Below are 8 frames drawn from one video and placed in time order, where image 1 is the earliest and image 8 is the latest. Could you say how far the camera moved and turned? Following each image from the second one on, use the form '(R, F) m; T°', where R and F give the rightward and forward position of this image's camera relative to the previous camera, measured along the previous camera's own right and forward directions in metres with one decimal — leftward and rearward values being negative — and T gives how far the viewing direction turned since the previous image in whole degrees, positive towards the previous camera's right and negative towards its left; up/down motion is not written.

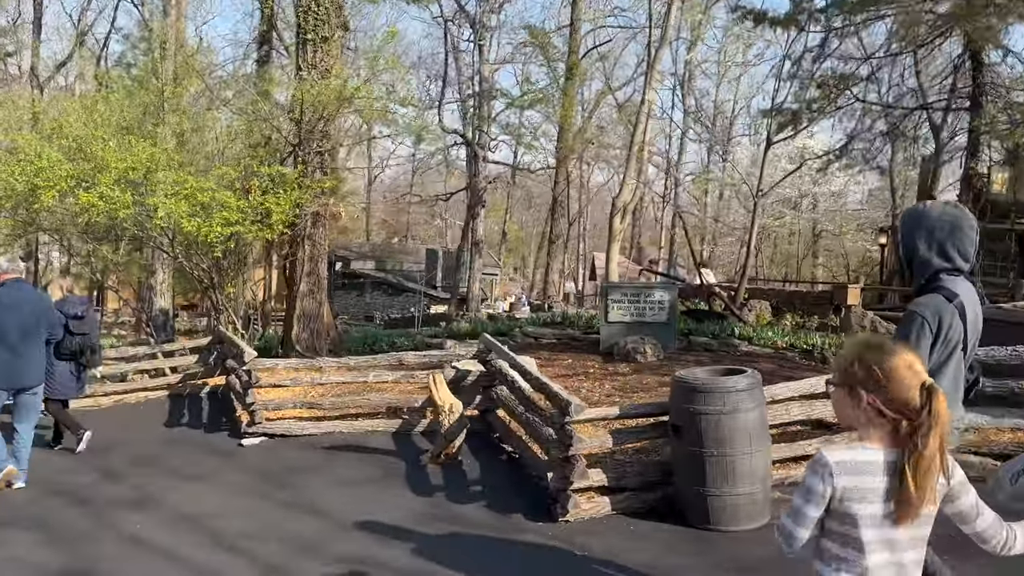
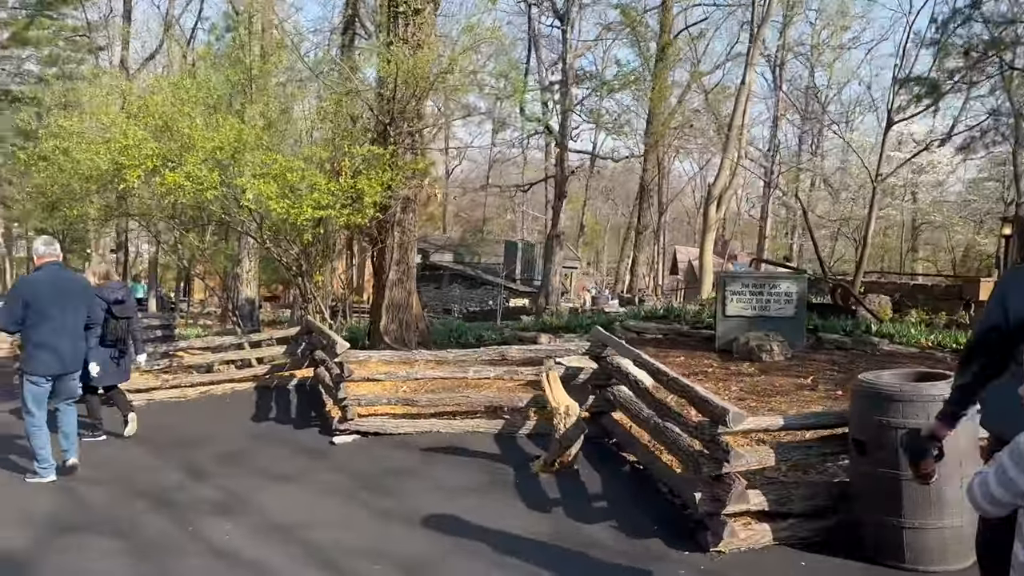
(-0.5, +0.9) m; -5°
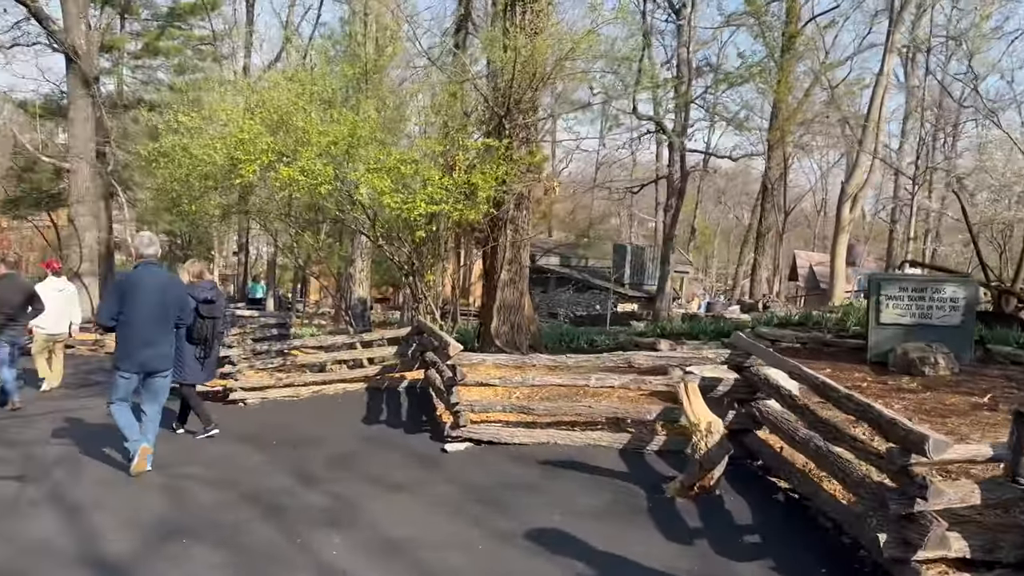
(-0.2, +0.6) m; -8°
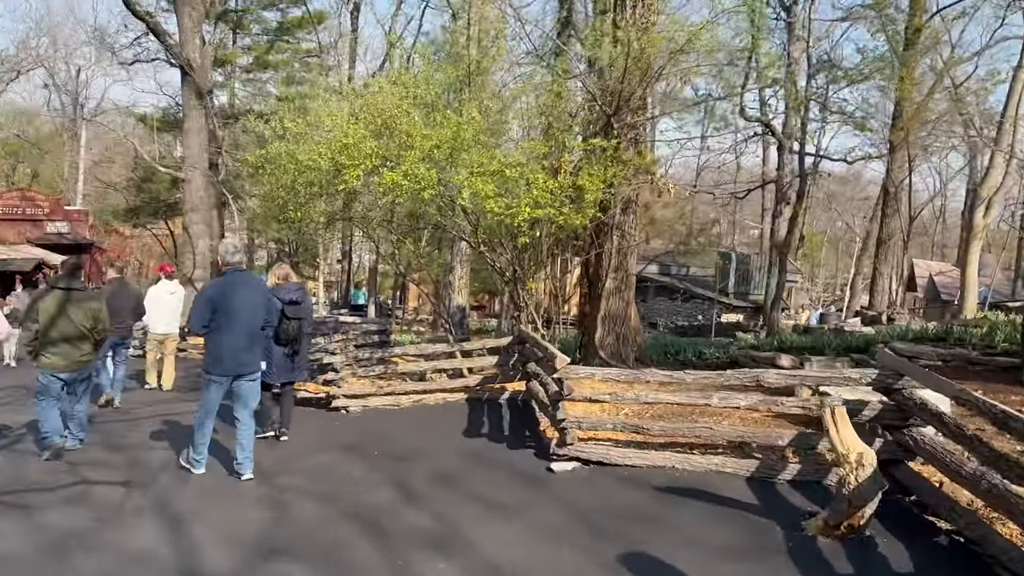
(-0.2, +0.5) m; -7°
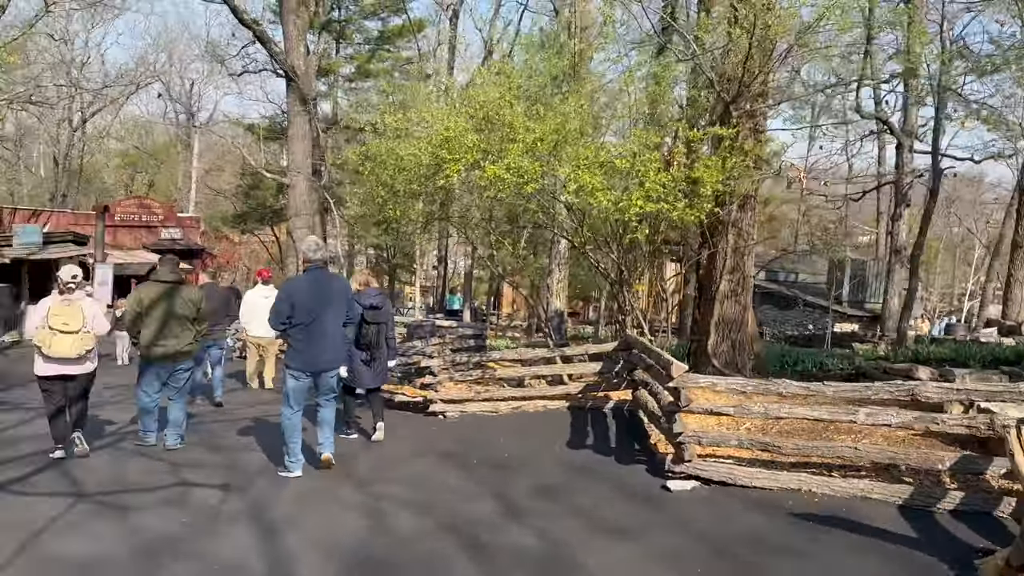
(-0.2, +0.5) m; -7°
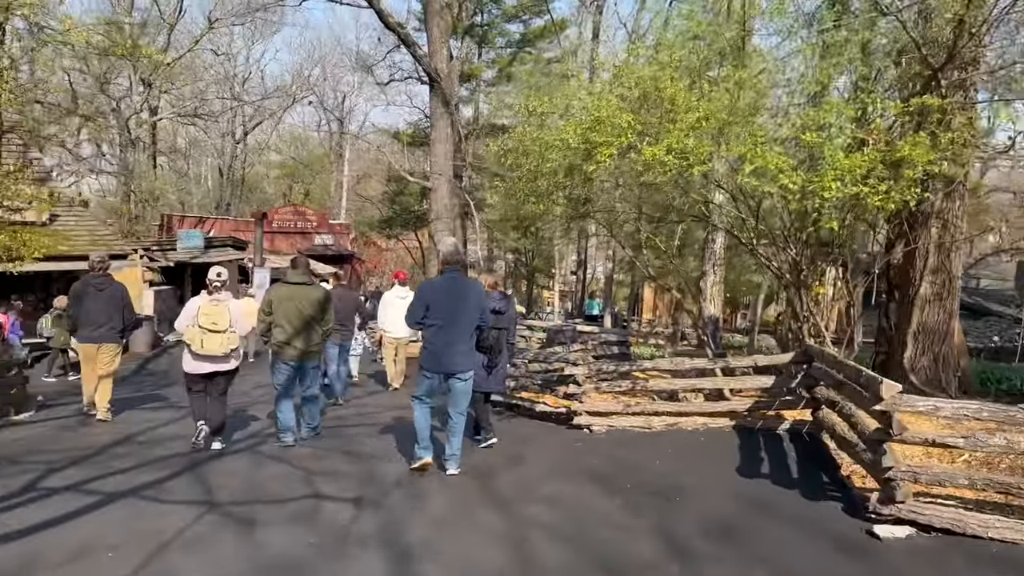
(-0.2, +0.9) m; -10°
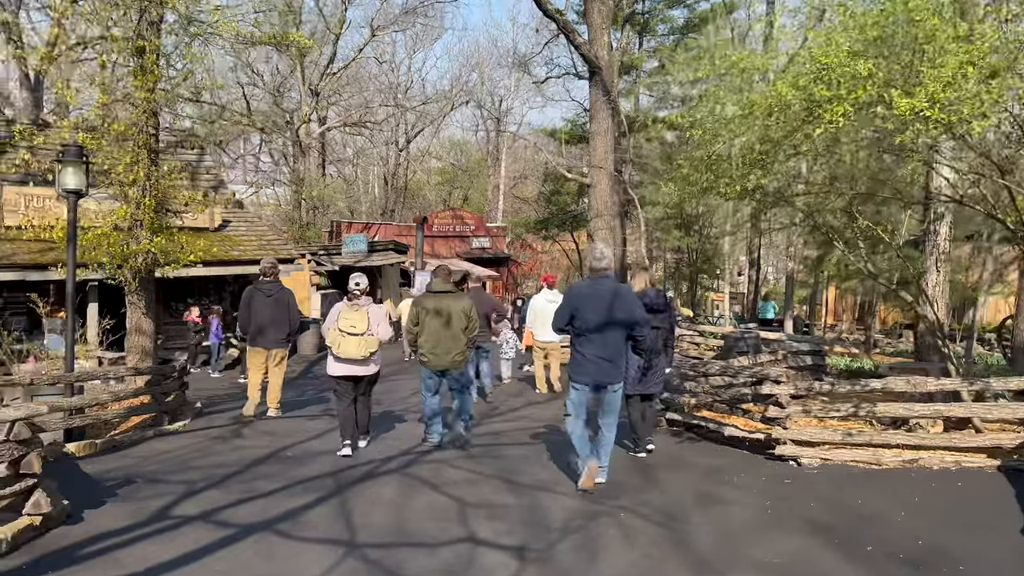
(-0.3, +1.2) m; -11°
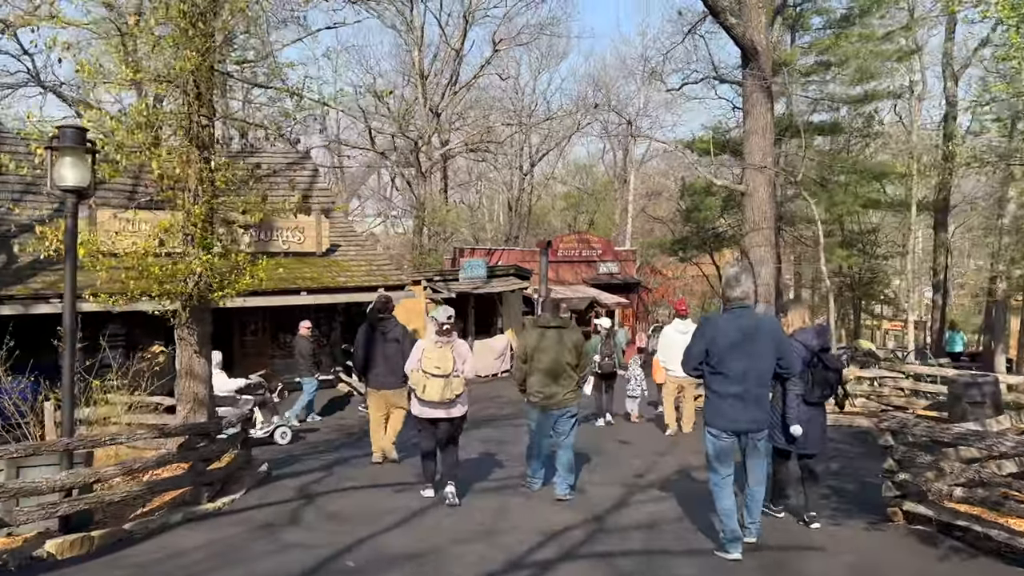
(-0.3, +2.5) m; -9°
